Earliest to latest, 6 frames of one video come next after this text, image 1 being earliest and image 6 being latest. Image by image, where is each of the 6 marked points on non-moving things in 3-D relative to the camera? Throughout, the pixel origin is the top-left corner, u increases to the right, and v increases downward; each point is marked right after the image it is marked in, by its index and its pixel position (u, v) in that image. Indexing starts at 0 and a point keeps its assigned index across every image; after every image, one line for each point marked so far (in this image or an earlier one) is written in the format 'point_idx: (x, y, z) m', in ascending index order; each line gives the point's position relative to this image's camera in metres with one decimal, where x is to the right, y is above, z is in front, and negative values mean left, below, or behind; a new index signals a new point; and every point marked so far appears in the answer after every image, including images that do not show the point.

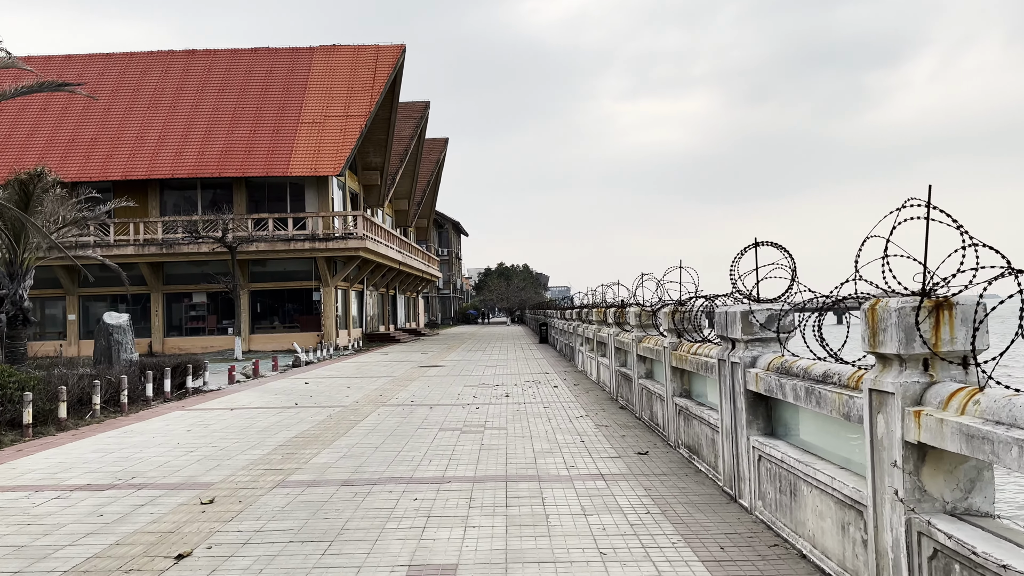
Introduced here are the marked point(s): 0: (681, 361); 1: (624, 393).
0: (+2.0, -0.9, +8.1) m
1: (+2.0, -1.8, +12.1) m
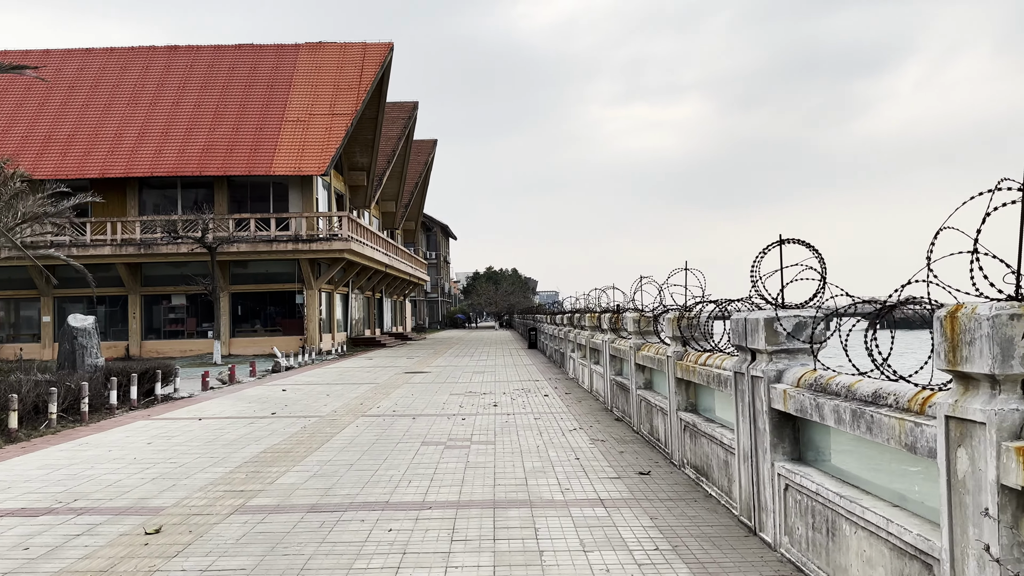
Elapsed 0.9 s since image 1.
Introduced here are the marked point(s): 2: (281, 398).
0: (+1.9, -0.9, +7.3) m
1: (+1.8, -1.9, +11.3) m
2: (-5.1, -2.4, +15.1) m
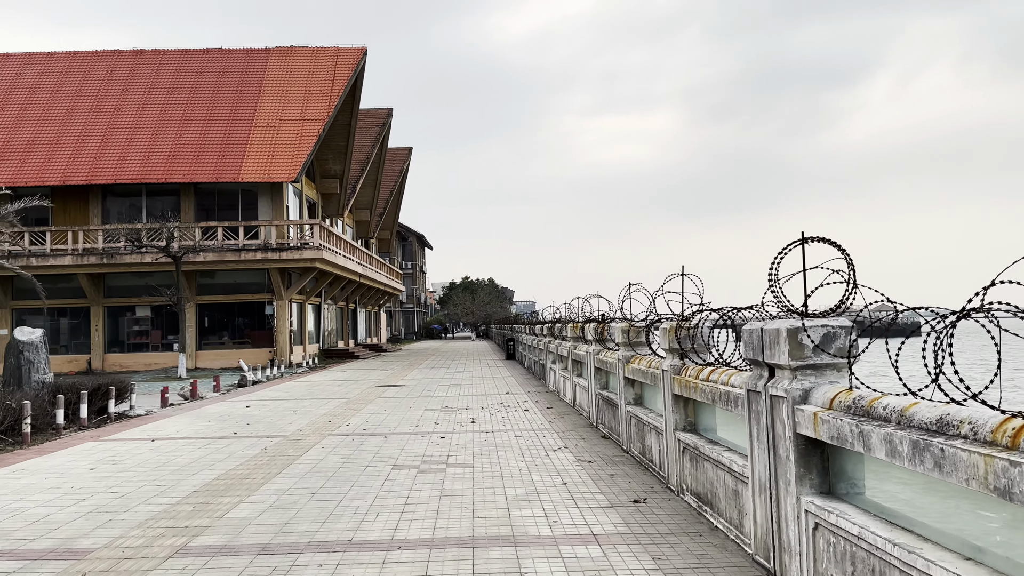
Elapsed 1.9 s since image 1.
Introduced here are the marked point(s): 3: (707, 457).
0: (+1.7, -1.0, +6.6) m
1: (+1.5, -2.0, +10.6) m
2: (-5.5, -2.6, +14.1) m
3: (+1.7, -1.5, +6.1) m
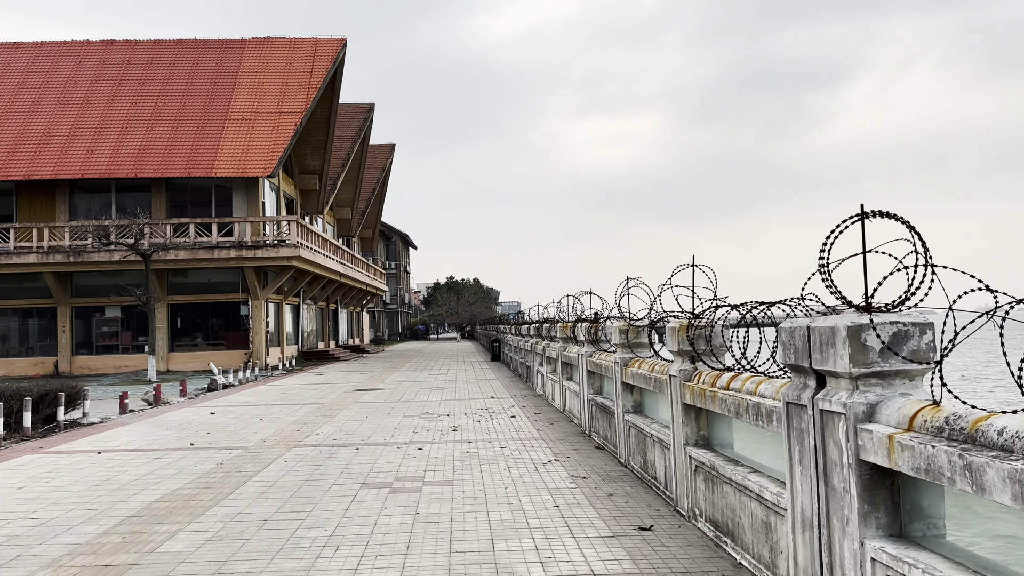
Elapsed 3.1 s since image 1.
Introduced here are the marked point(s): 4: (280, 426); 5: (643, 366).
0: (+1.6, -0.9, +5.7) m
1: (+1.3, -2.0, +9.7) m
2: (-5.8, -2.6, +13.0) m
3: (+1.6, -1.4, +5.2) m
4: (-4.2, -2.5, +12.4) m
5: (+1.5, -0.9, +7.7) m
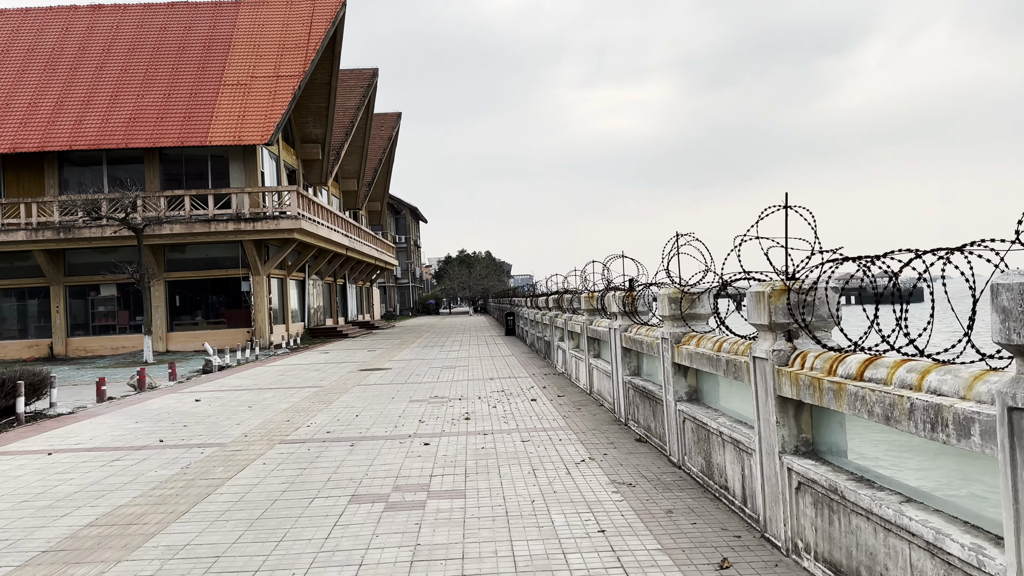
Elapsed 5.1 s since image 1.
0: (+1.7, -0.6, +4.0) m
1: (+1.5, -1.5, +8.0) m
2: (-5.4, -2.1, +11.5) m
3: (+1.8, -1.2, +3.5) m
4: (-3.9, -2.0, +10.9) m
5: (+1.7, -0.5, +6.0) m
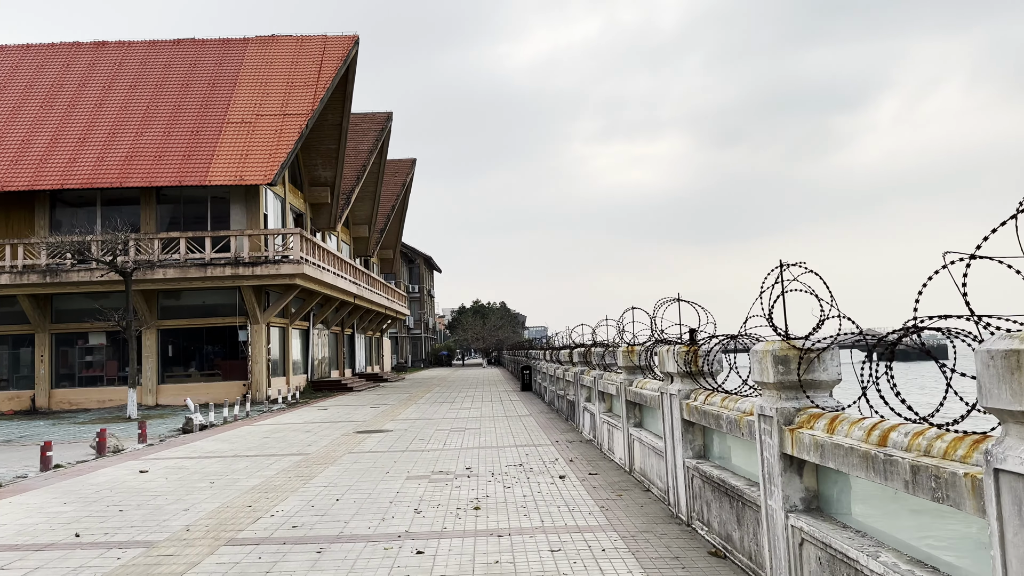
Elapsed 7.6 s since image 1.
0: (+1.9, -0.8, +1.8) m
1: (+1.8, -2.0, +5.8) m
2: (-5.2, -2.8, +9.4) m
3: (+2.0, -1.3, +1.3) m
4: (-3.6, -2.7, +8.7) m
5: (+1.9, -0.8, +3.8) m
